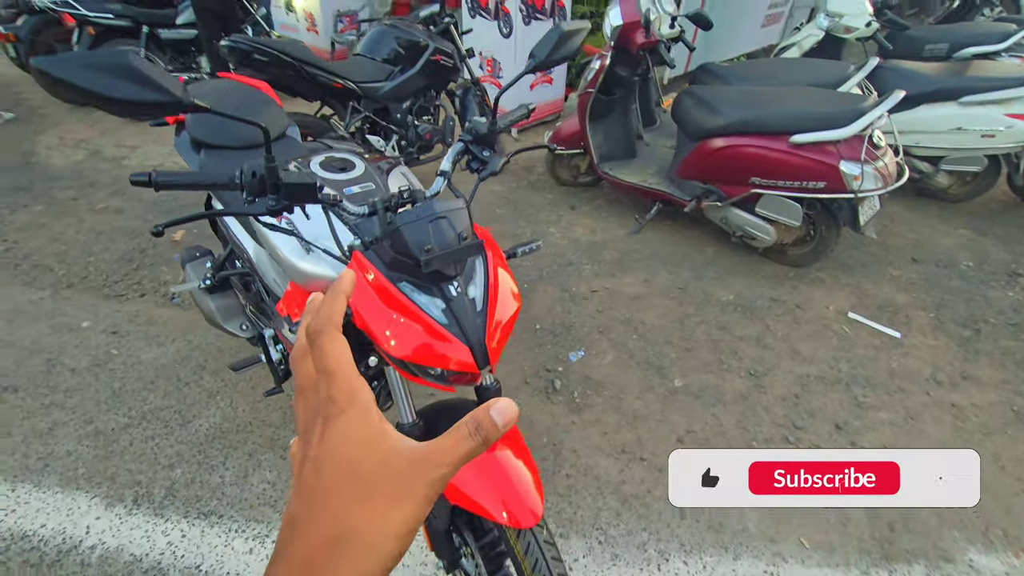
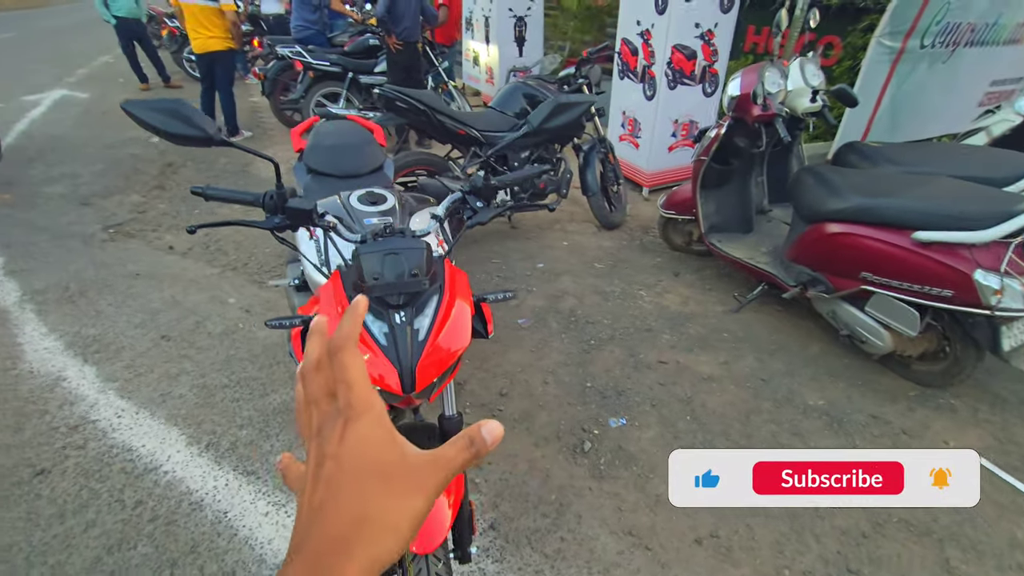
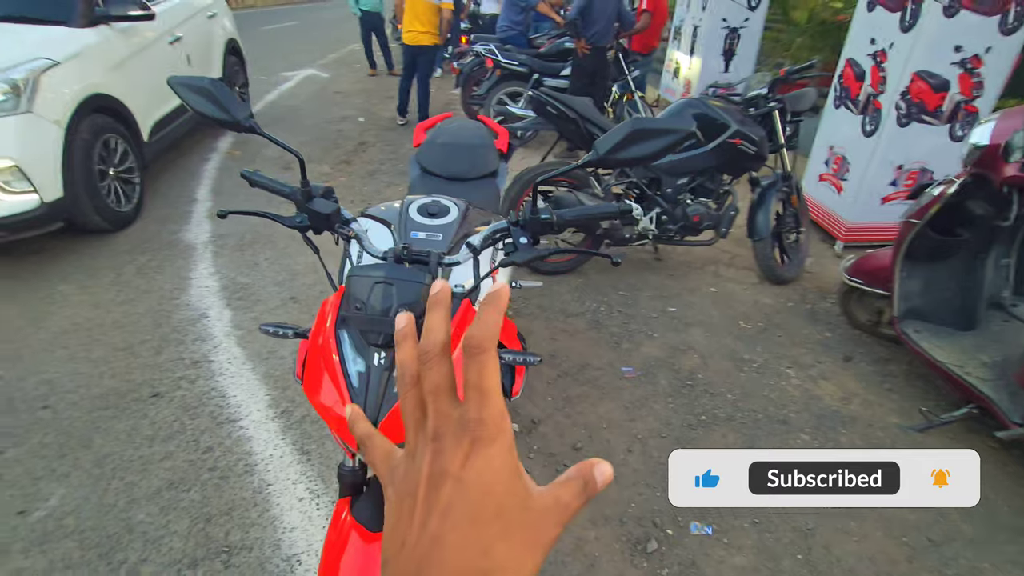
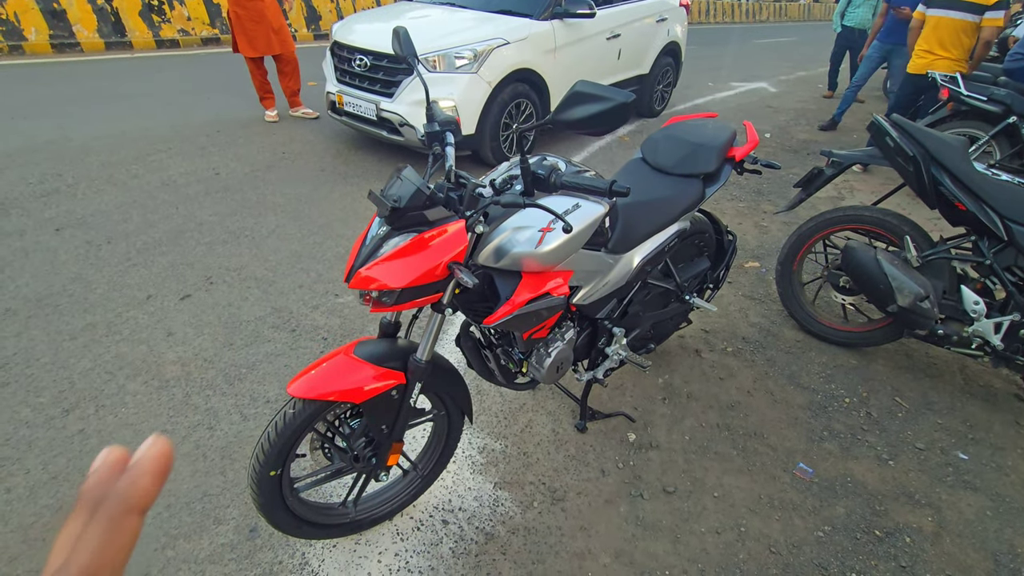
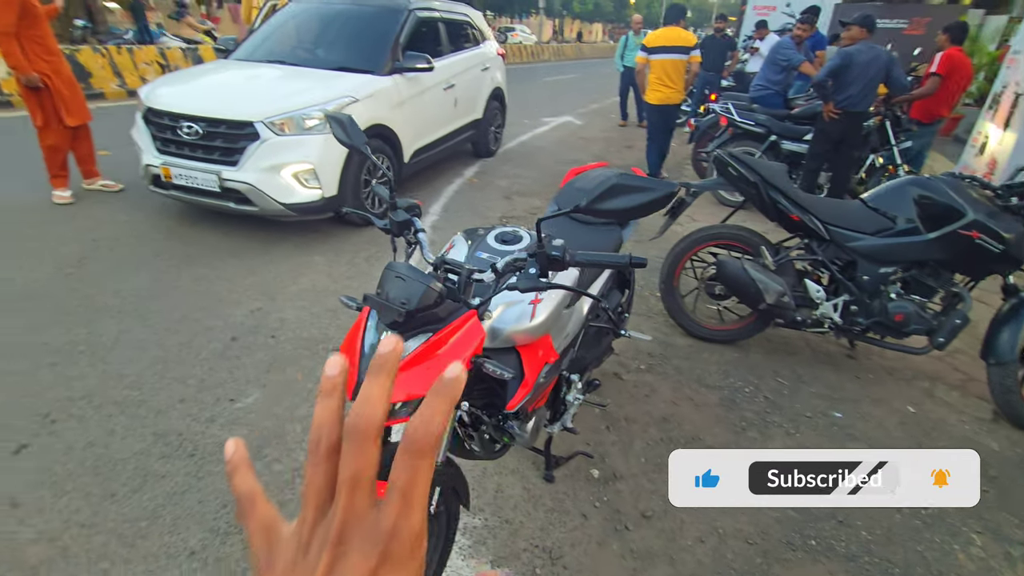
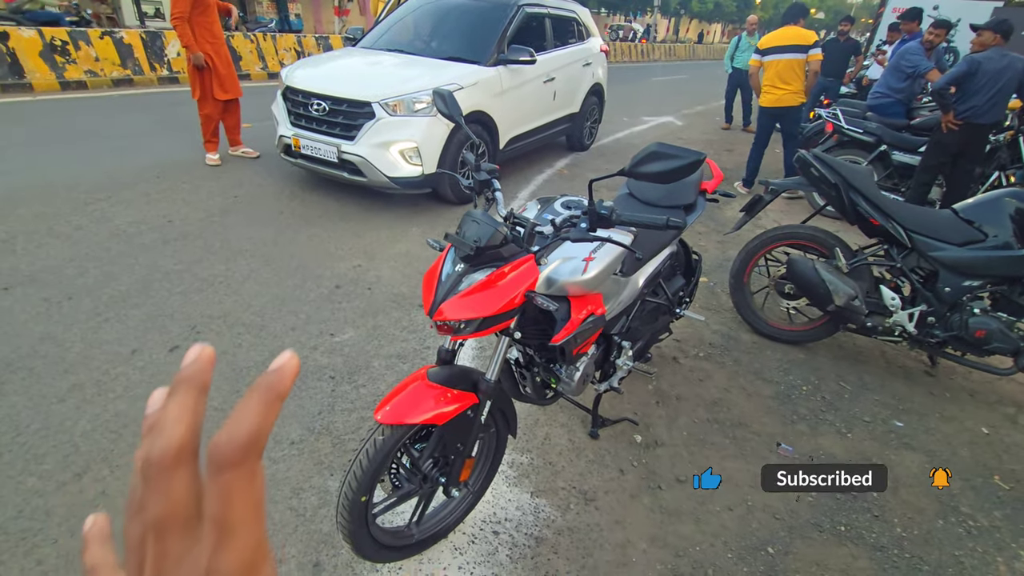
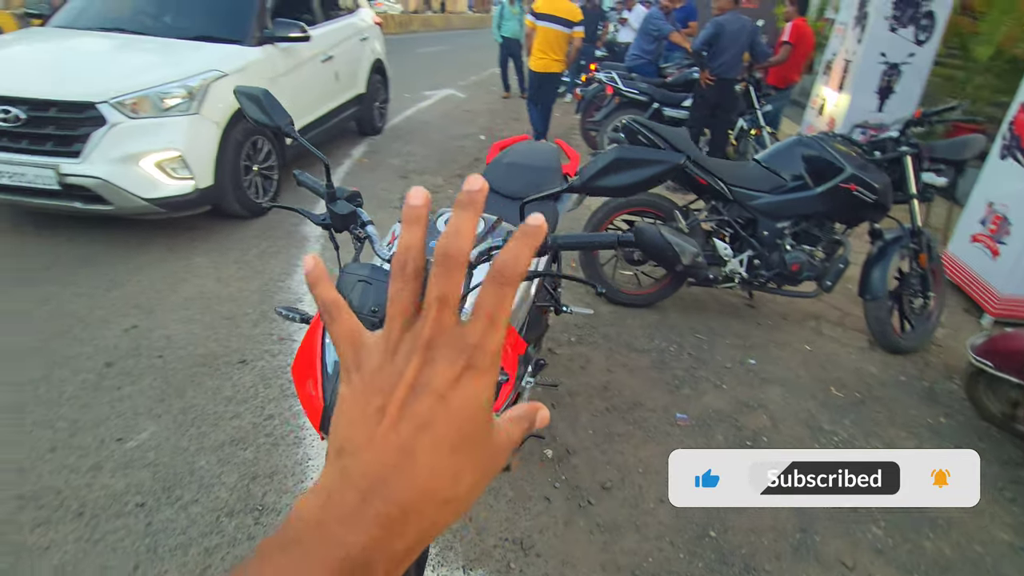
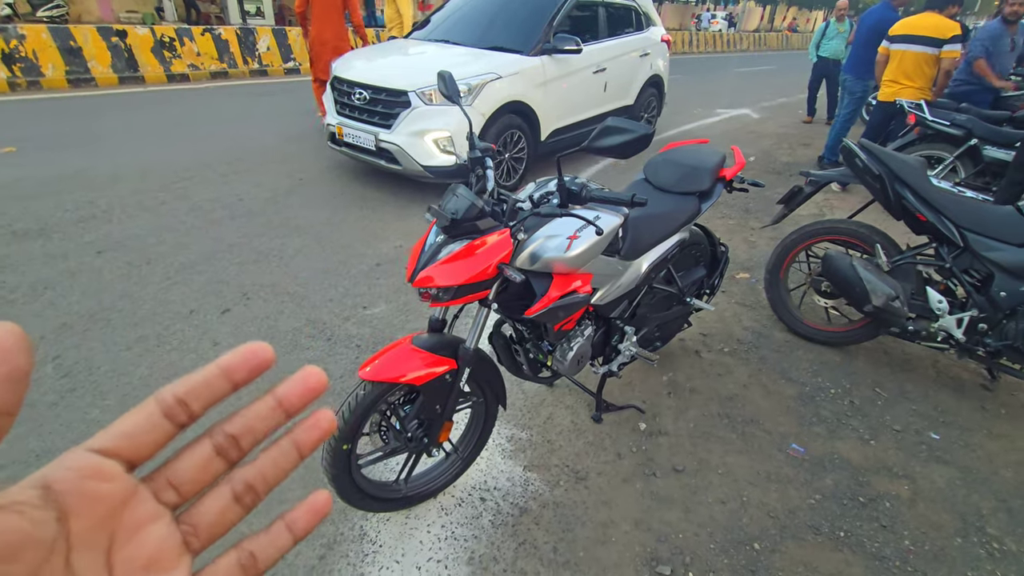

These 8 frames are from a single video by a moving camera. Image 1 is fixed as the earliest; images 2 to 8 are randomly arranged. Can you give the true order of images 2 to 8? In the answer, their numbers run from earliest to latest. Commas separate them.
2, 3, 7, 5, 6, 4, 8
